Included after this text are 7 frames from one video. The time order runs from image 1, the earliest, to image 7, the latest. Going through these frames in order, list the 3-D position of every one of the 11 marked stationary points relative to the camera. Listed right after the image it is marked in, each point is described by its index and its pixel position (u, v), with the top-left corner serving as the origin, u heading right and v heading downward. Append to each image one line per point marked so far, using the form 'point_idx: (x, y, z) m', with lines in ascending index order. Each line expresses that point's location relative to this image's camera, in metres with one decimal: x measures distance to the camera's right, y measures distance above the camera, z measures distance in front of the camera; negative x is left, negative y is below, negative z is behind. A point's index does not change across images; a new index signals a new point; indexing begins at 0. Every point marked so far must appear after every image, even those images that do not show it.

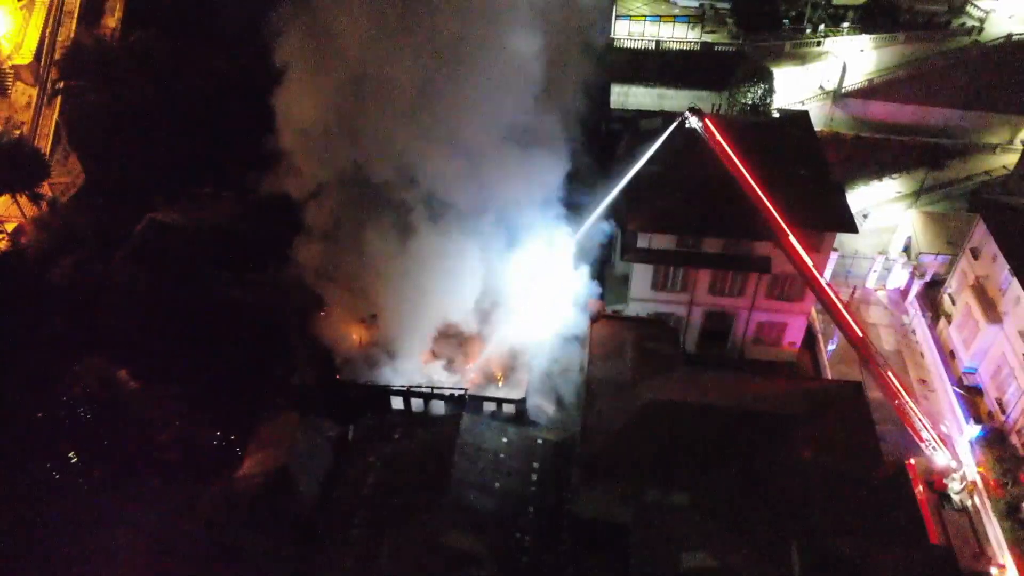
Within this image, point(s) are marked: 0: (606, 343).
0: (+2.2, -1.4, +18.9) m
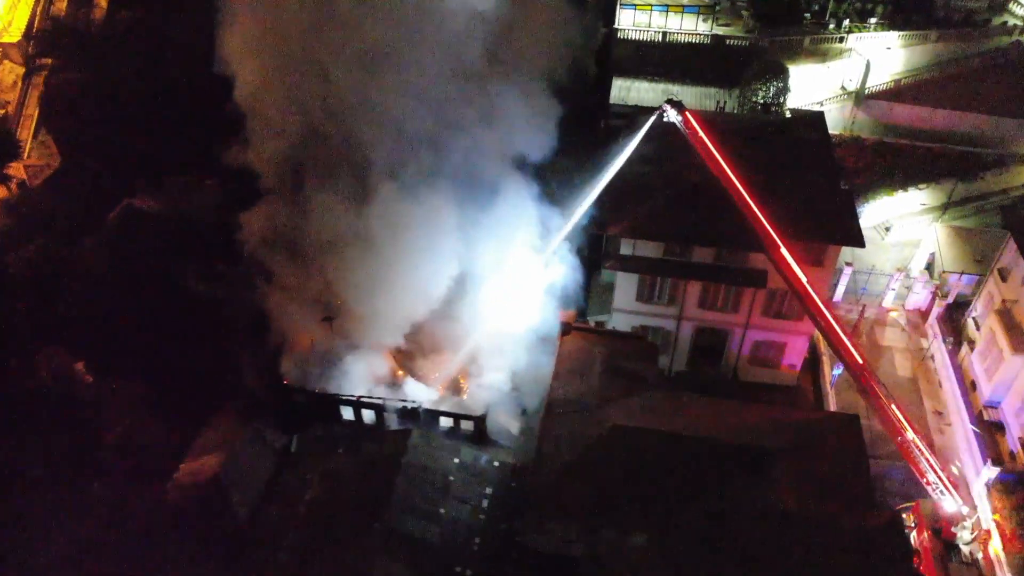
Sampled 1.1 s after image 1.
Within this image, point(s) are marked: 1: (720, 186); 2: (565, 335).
0: (+1.4, -1.6, +17.2) m
1: (+4.9, +2.4, +18.4) m
2: (+1.1, -1.1, +18.0) m
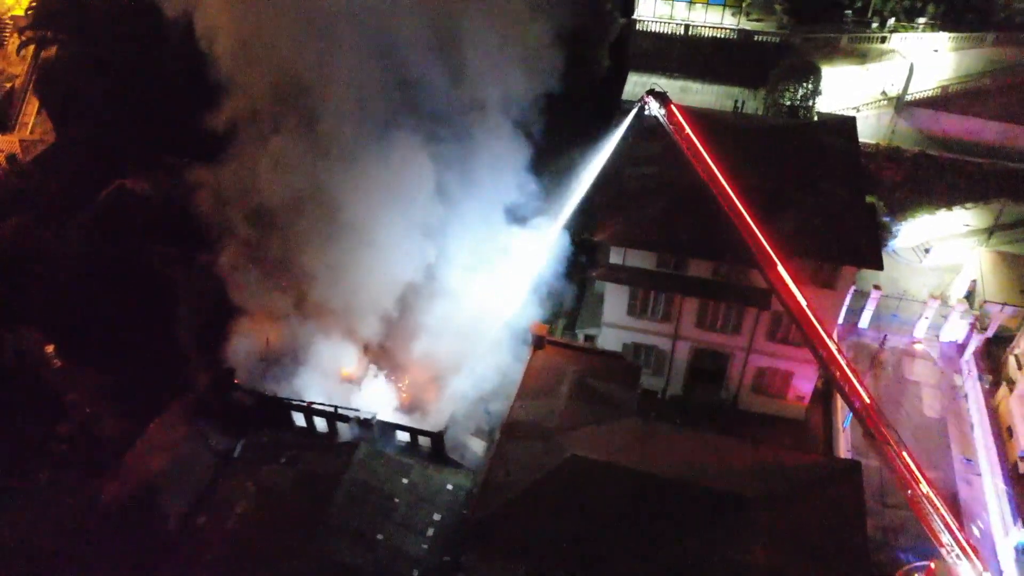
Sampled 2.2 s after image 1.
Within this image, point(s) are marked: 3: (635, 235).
0: (+0.7, -1.8, +15.5) m
1: (+4.5, +2.0, +16.5) m
2: (+0.4, -1.3, +16.3) m
3: (+2.6, +1.0, +16.2) m
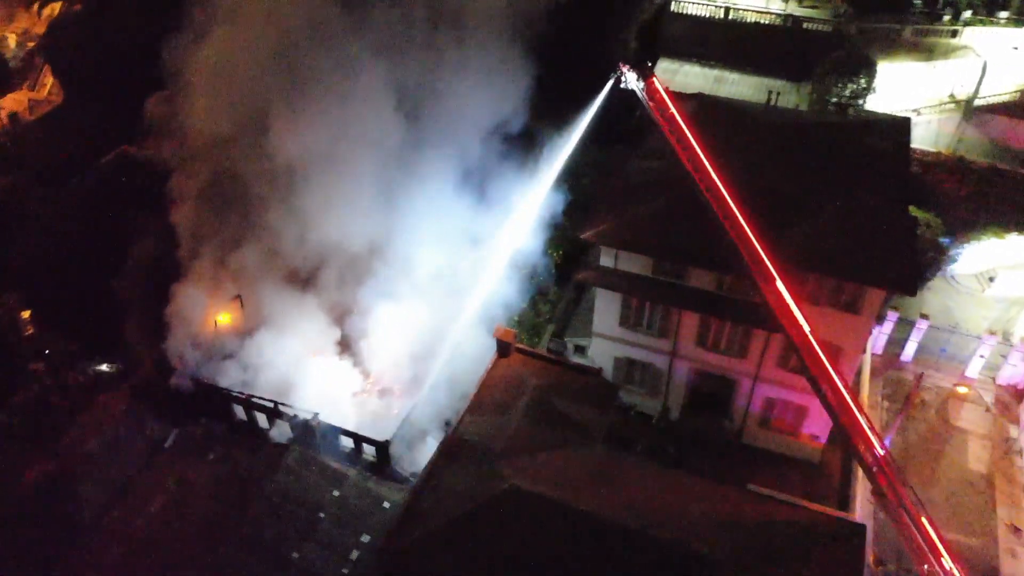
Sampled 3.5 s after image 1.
0: (-0.1, -1.8, +13.6) m
1: (+4.1, +1.7, +14.3) m
2: (-0.2, -1.3, +14.4) m
3: (+2.1, +0.9, +14.1) m
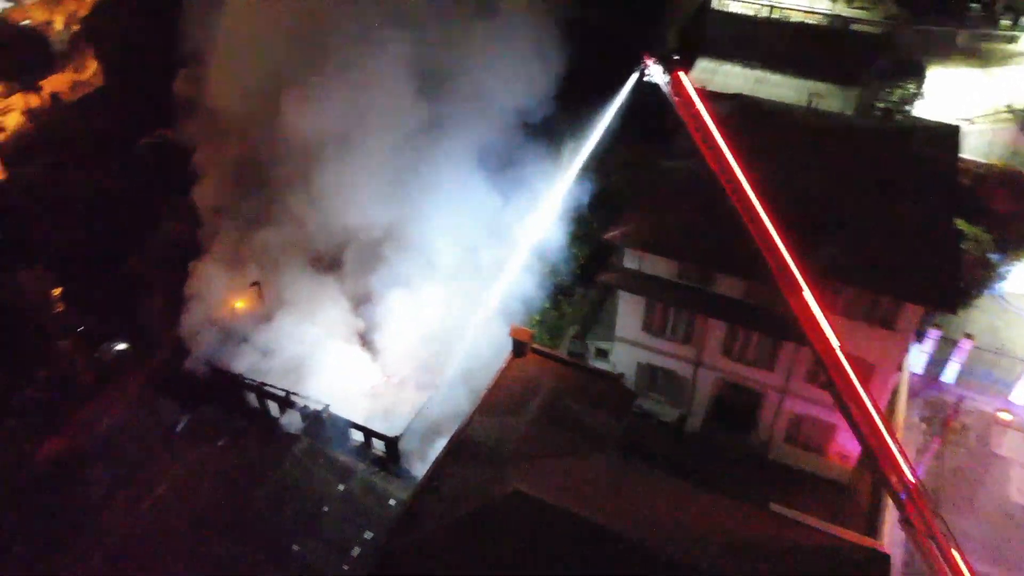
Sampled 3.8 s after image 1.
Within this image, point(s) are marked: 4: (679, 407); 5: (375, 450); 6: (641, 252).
0: (+0.2, -1.8, +13.2) m
1: (+4.5, +1.6, +13.7) m
2: (+0.1, -1.3, +14.0) m
3: (+2.5, +0.8, +13.6) m
4: (+3.5, -2.5, +15.8) m
5: (-2.5, -3.0, +14.0) m
6: (+2.4, +0.7, +14.1) m
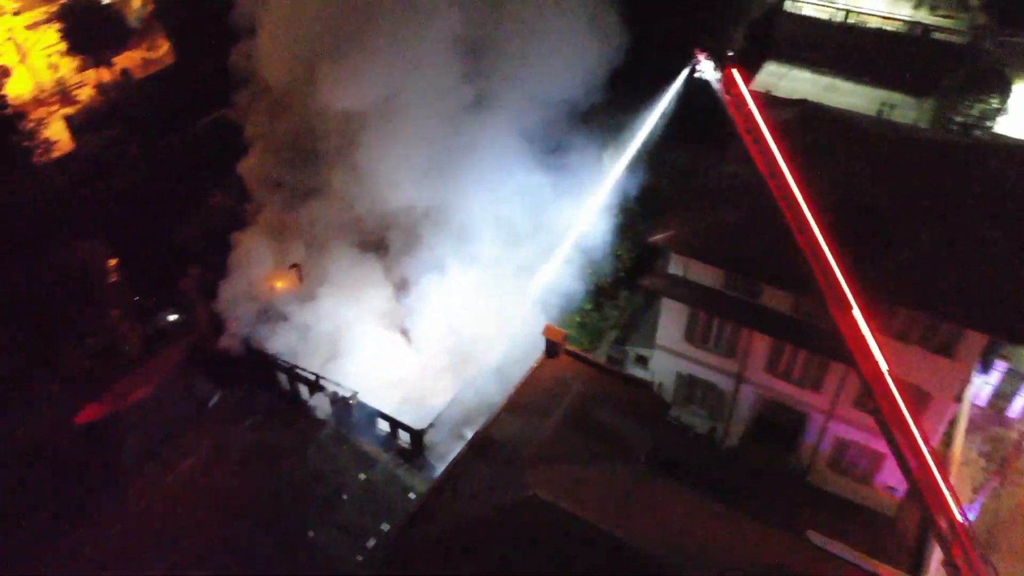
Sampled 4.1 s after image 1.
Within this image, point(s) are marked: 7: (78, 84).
0: (+0.7, -1.8, +12.8) m
1: (+5.3, +1.3, +13.0) m
2: (+0.7, -1.2, +13.7) m
3: (+3.2, +0.7, +13.0) m
4: (+4.1, -2.7, +15.2) m
5: (-2.0, -2.8, +13.8) m
6: (+3.1, +0.5, +13.5) m
7: (-11.9, +5.7, +21.1) m
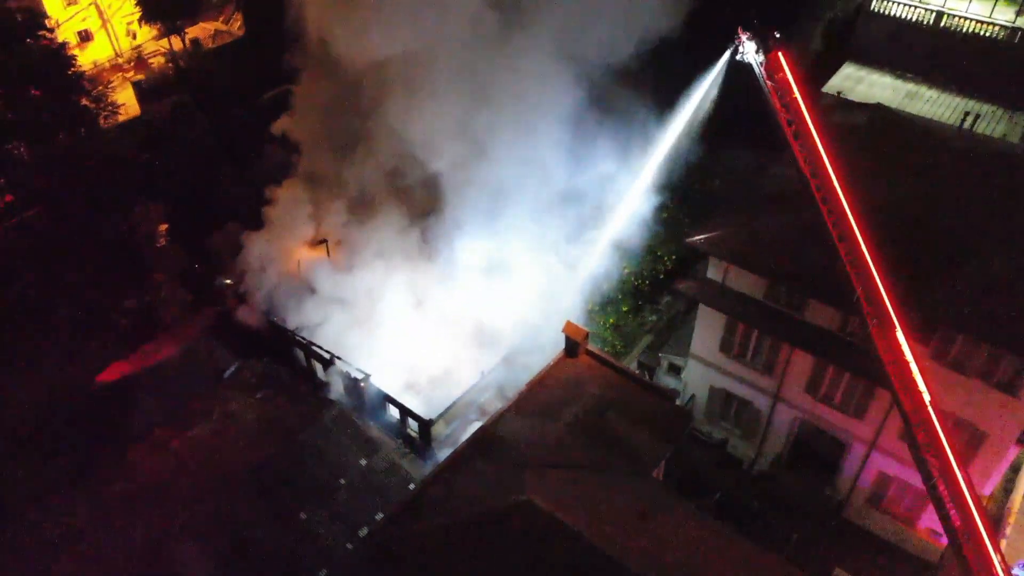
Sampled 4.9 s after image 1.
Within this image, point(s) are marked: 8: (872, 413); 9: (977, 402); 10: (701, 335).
0: (+0.9, -1.7, +12.1) m
1: (+5.7, +1.0, +11.8) m
2: (+1.1, -1.2, +12.9) m
3: (+3.6, +0.5, +12.1) m
4: (+4.5, -2.9, +14.1) m
5: (-1.8, -2.5, +13.3) m
6: (+3.6, +0.4, +12.6) m
7: (-10.3, +6.7, +21.5) m
8: (+5.8, -1.9, +12.1) m
9: (+7.0, -1.7, +11.2) m
10: (+3.4, -0.8, +13.6) m
